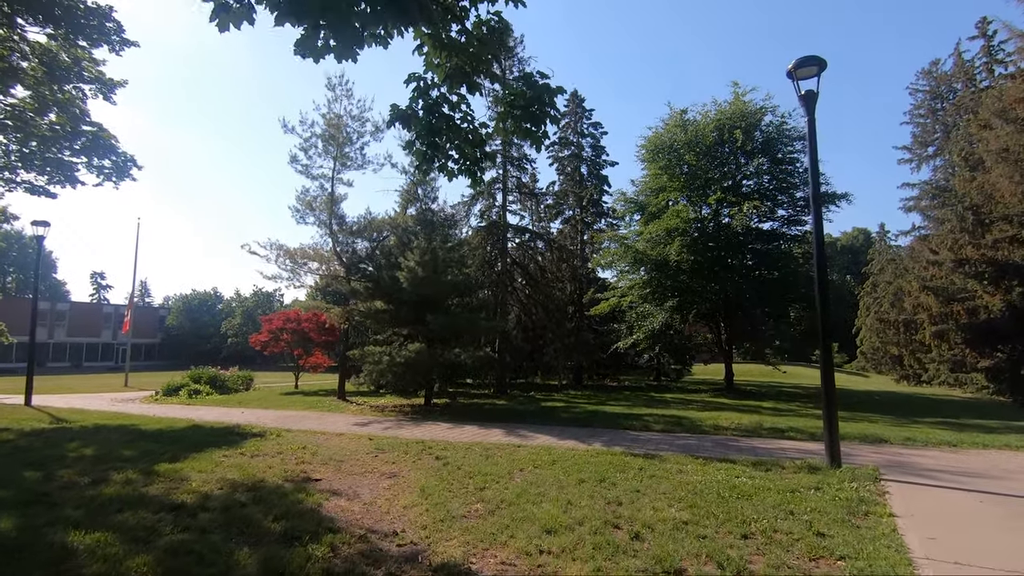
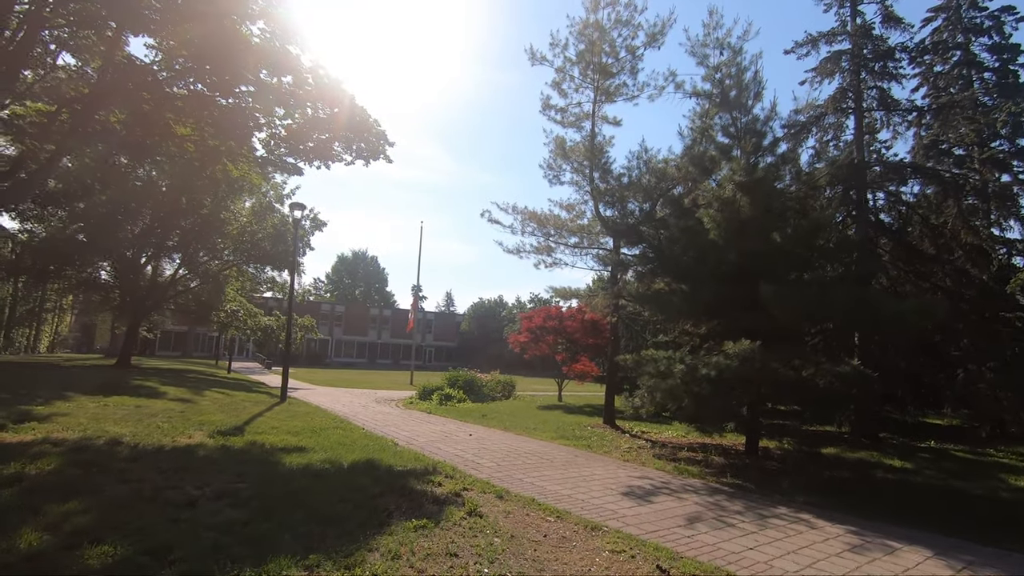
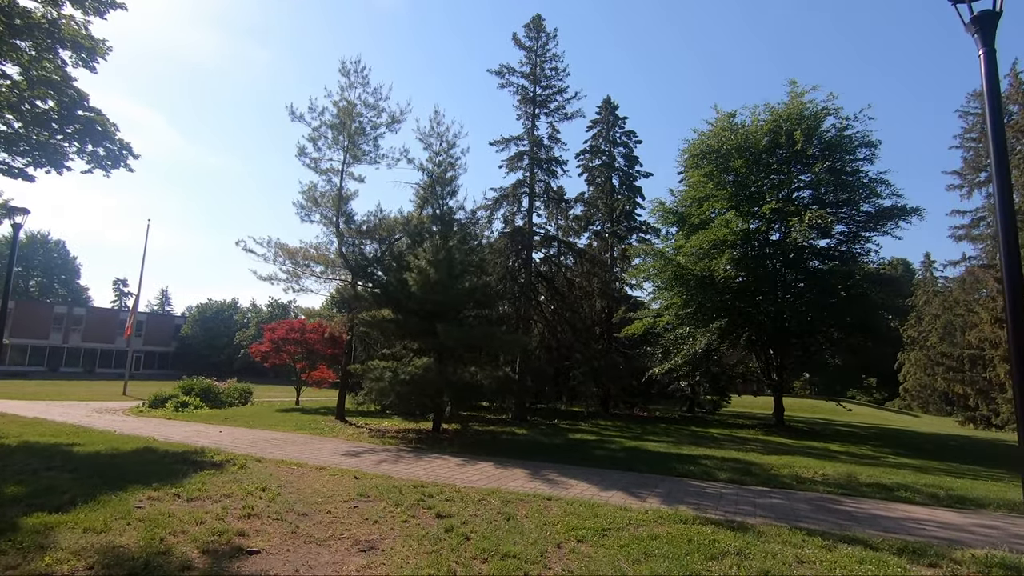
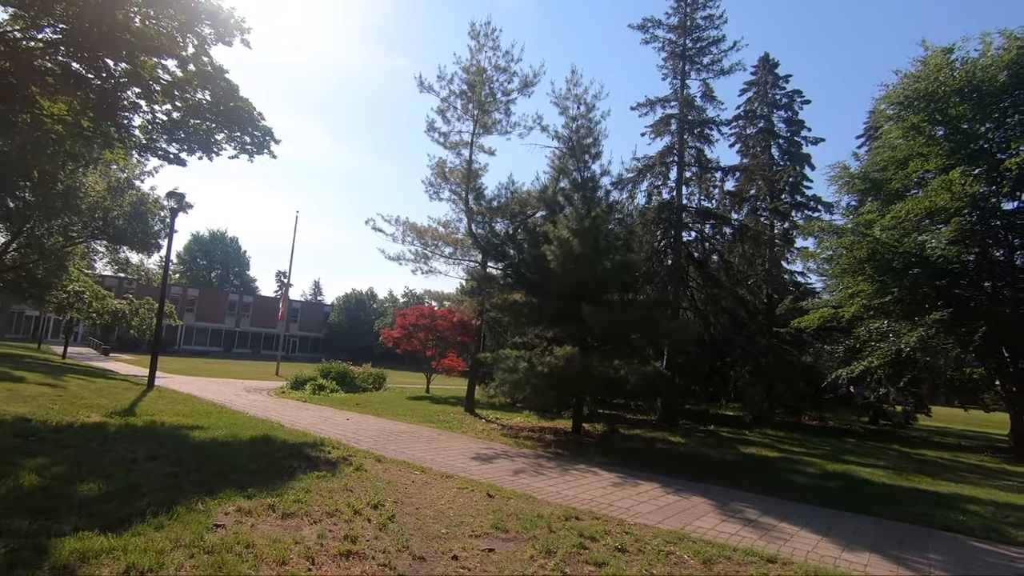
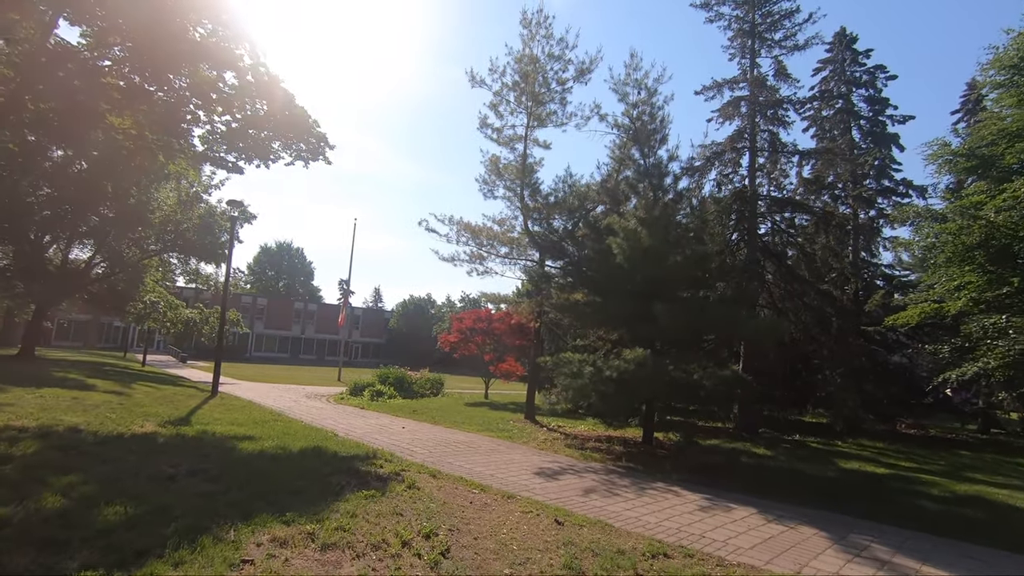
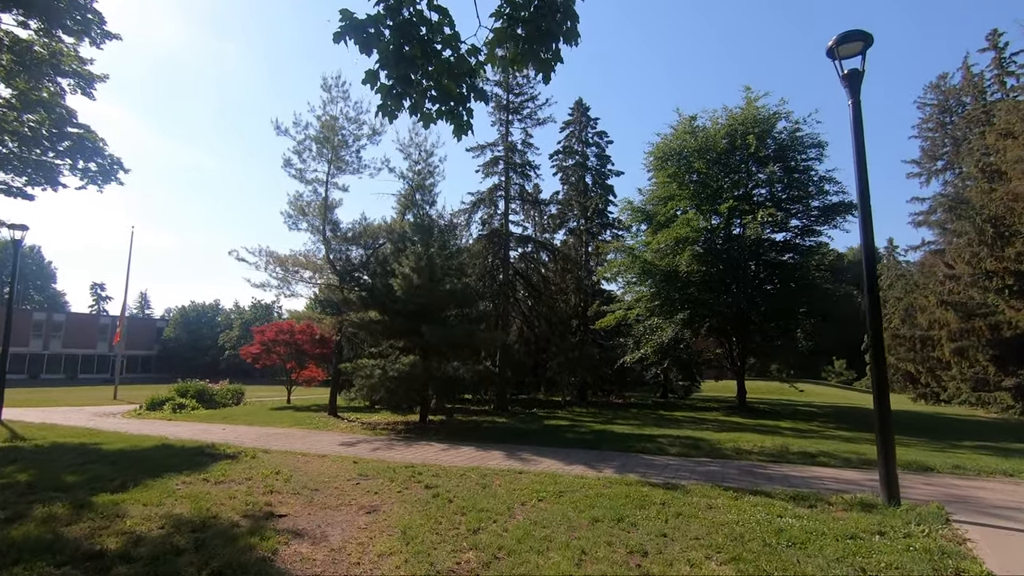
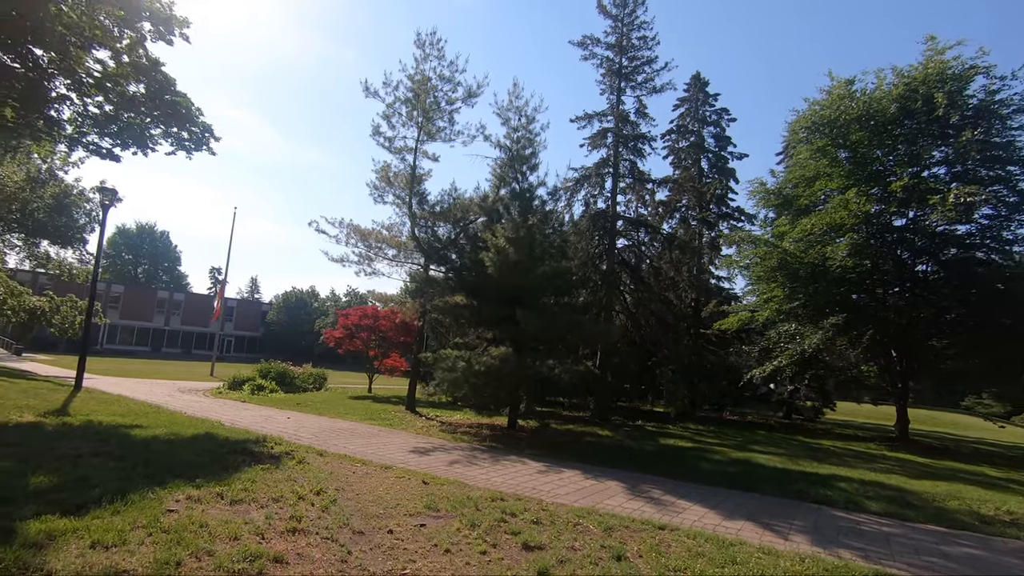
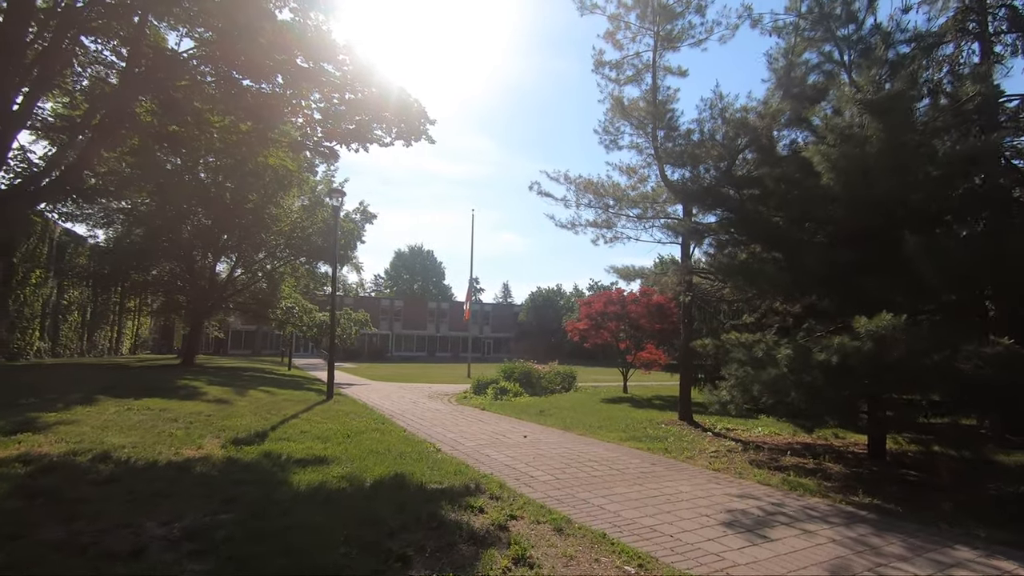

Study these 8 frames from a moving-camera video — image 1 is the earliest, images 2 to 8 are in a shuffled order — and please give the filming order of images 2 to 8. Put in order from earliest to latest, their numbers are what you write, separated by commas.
6, 3, 7, 4, 5, 2, 8
